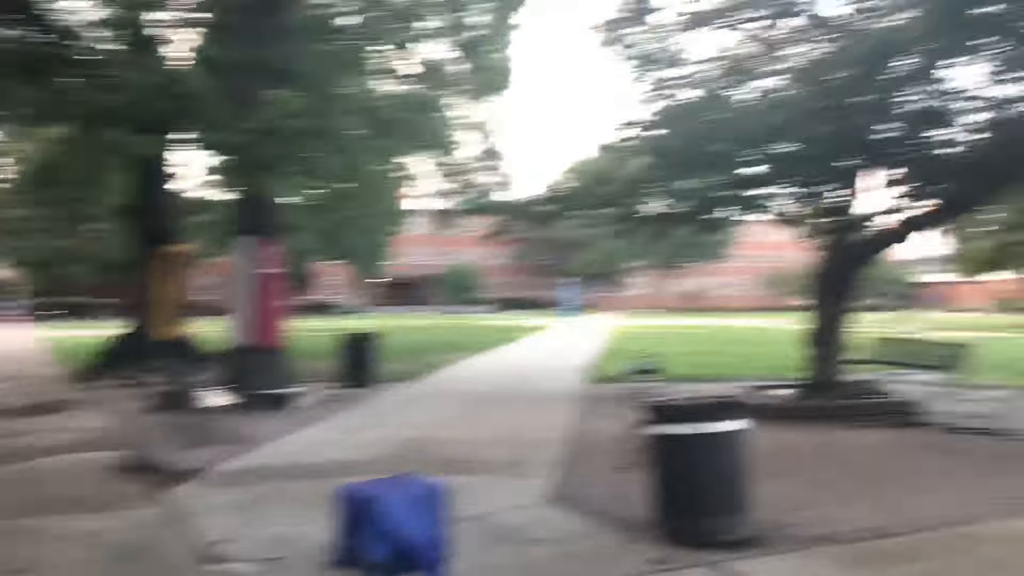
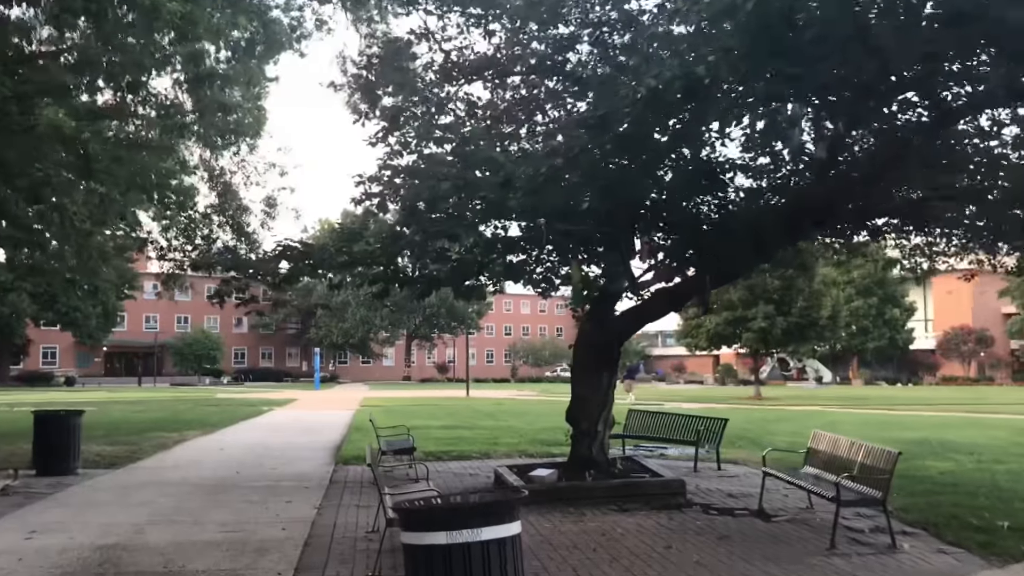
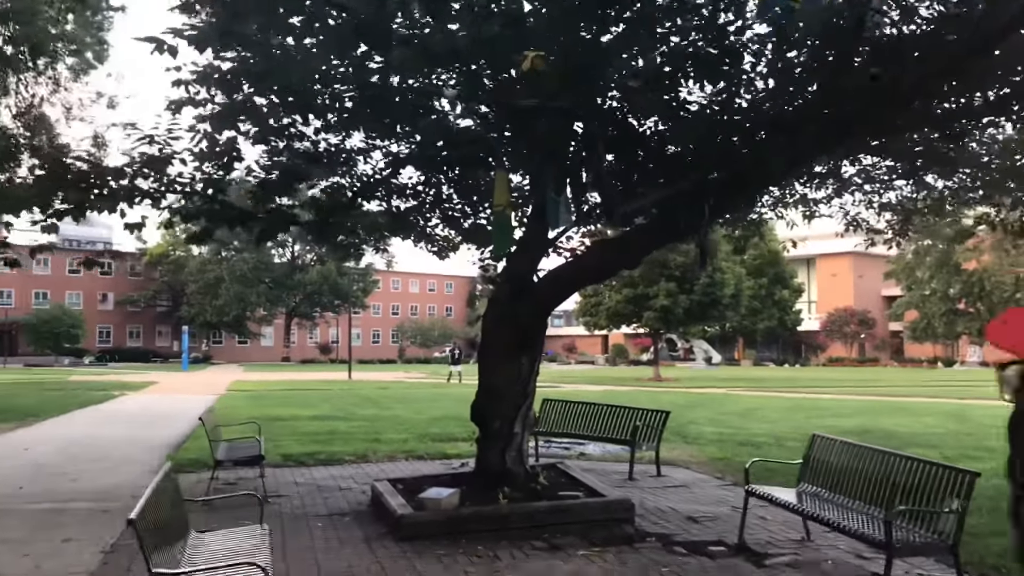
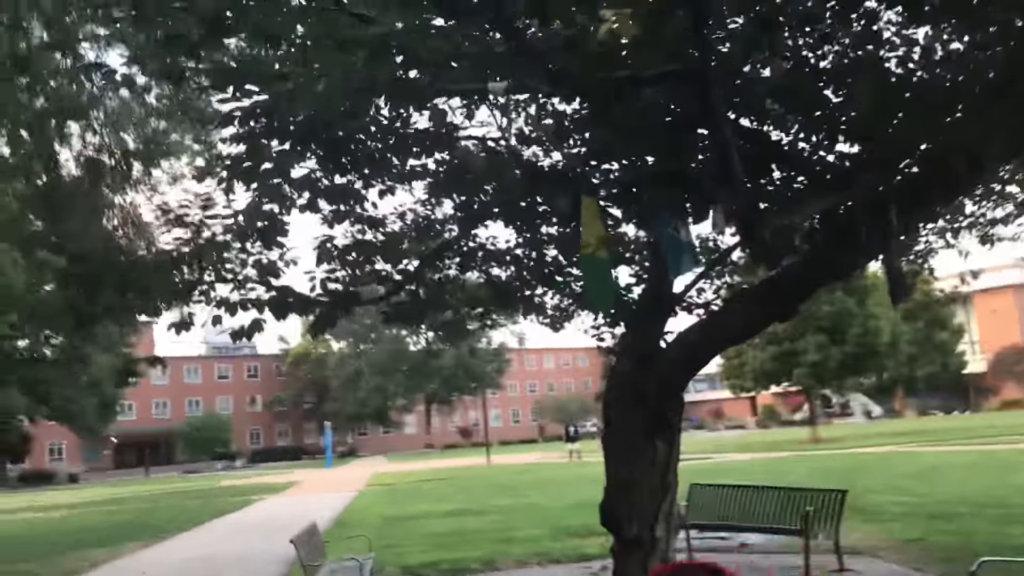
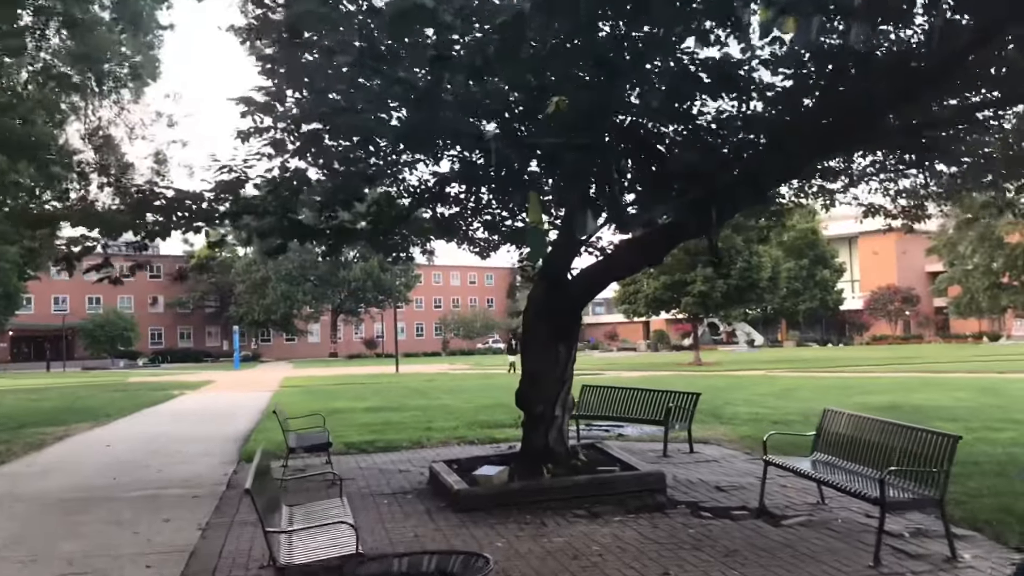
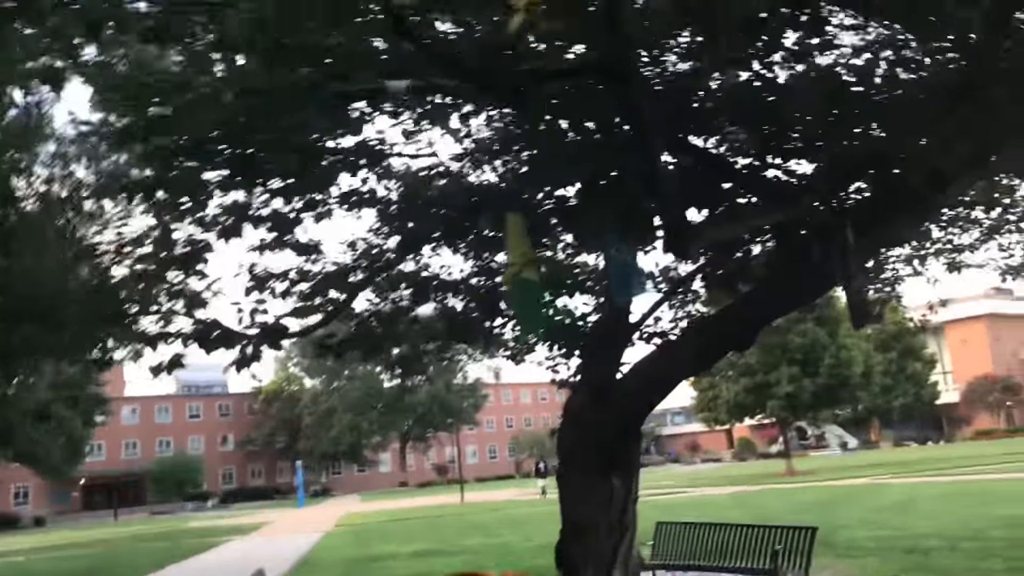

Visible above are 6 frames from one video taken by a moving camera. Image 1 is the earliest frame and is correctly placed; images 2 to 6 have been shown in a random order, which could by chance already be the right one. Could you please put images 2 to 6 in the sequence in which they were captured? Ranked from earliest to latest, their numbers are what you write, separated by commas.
2, 5, 3, 4, 6
